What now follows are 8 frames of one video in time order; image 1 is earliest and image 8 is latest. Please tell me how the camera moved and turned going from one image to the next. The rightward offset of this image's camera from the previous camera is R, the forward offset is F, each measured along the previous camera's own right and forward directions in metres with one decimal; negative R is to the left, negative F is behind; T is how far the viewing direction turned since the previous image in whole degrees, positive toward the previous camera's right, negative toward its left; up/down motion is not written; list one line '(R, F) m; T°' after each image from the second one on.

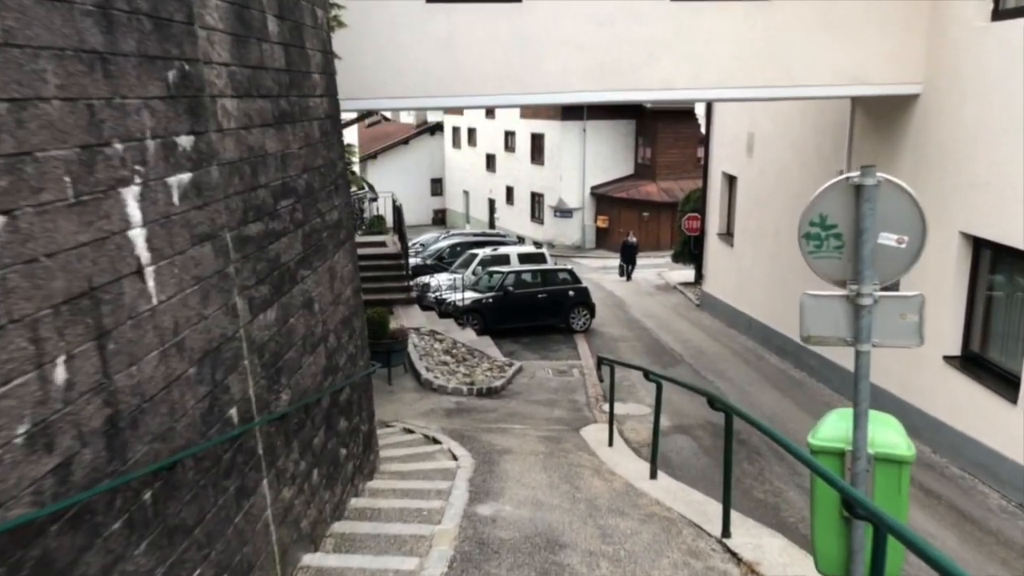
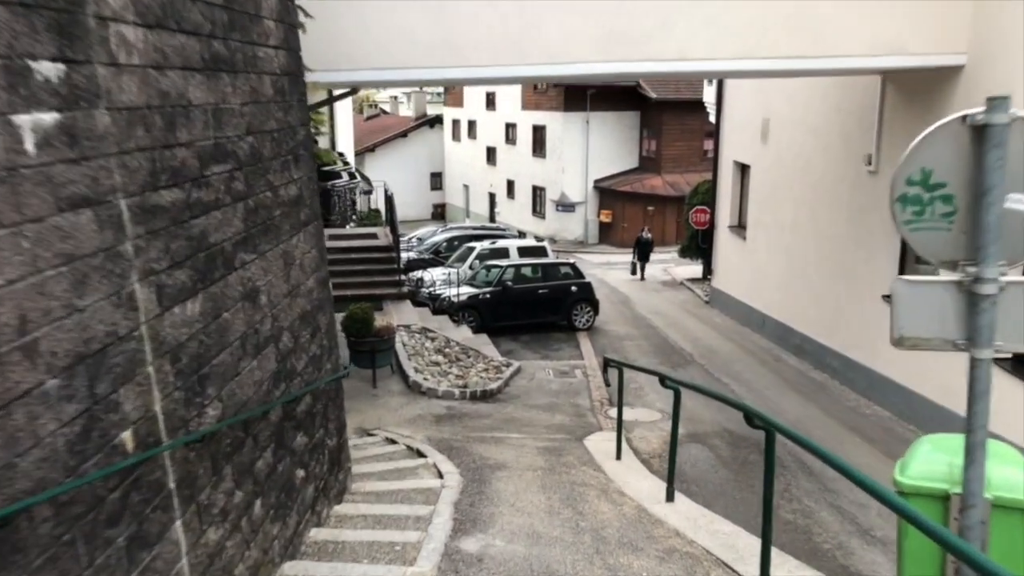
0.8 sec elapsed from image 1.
(+0.1, +1.0) m; 0°
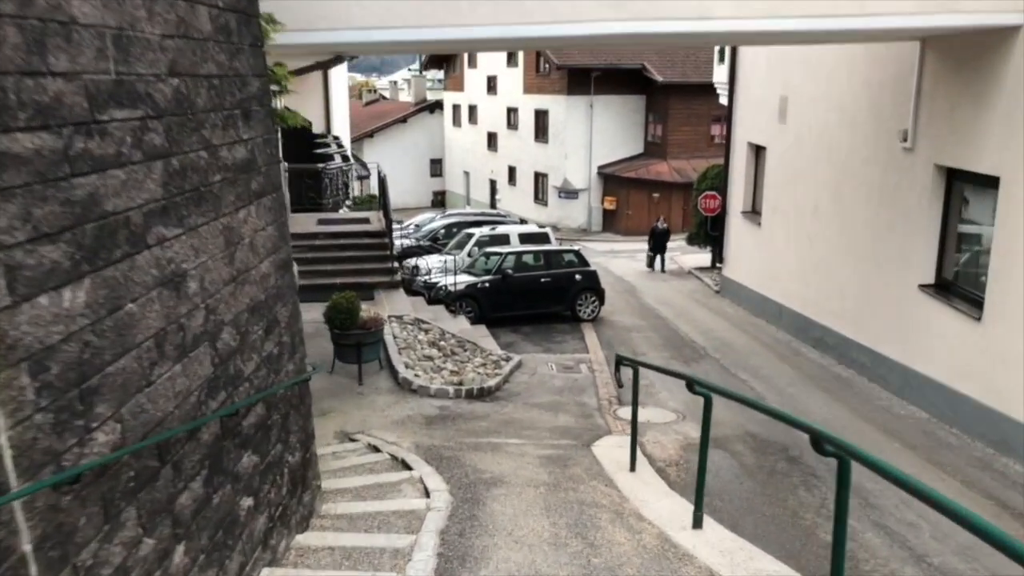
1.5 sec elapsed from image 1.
(0.0, +1.0) m; 0°
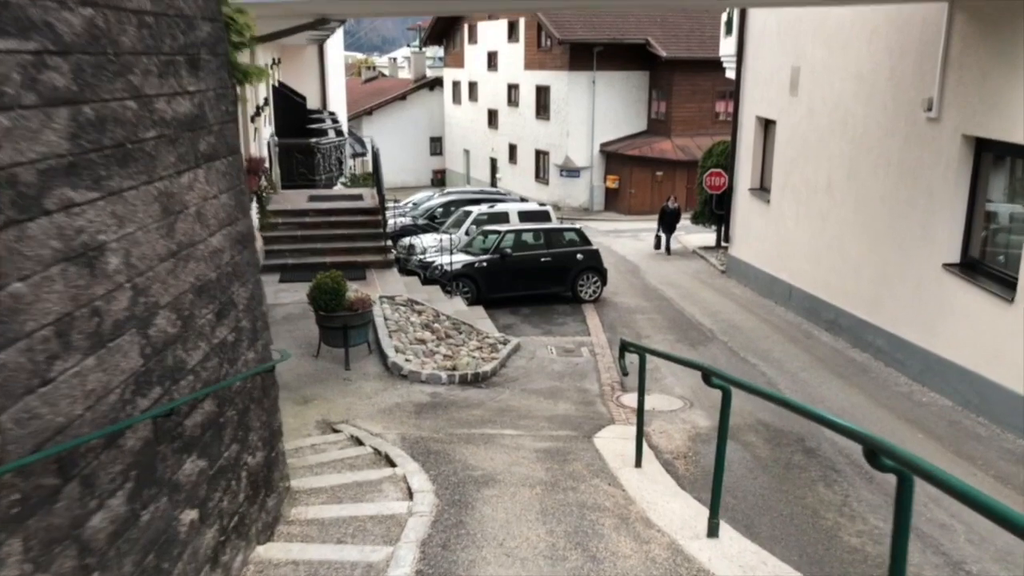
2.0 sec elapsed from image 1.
(+0.1, +0.6) m; 0°
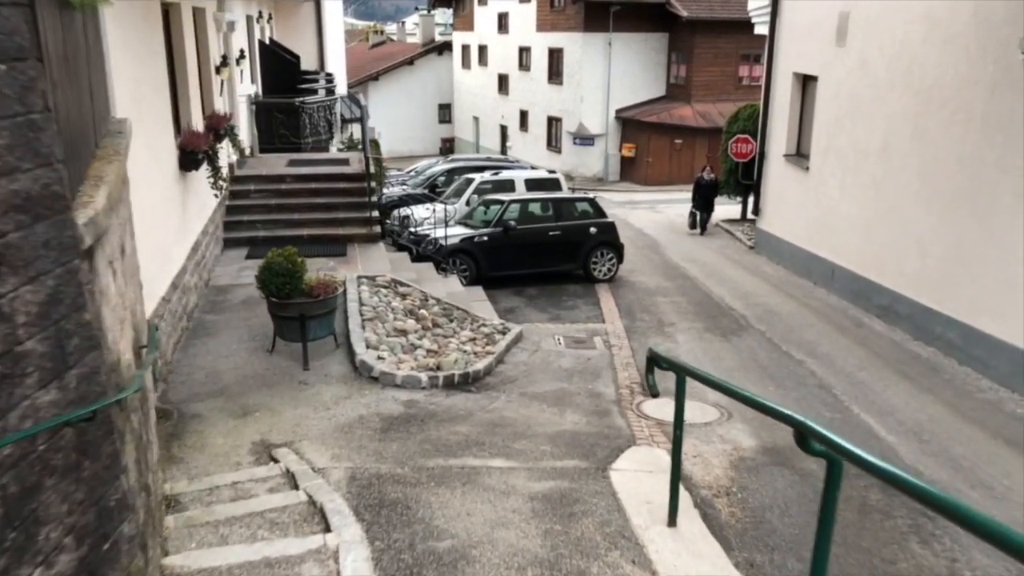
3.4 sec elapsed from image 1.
(+0.1, +1.7) m; -1°
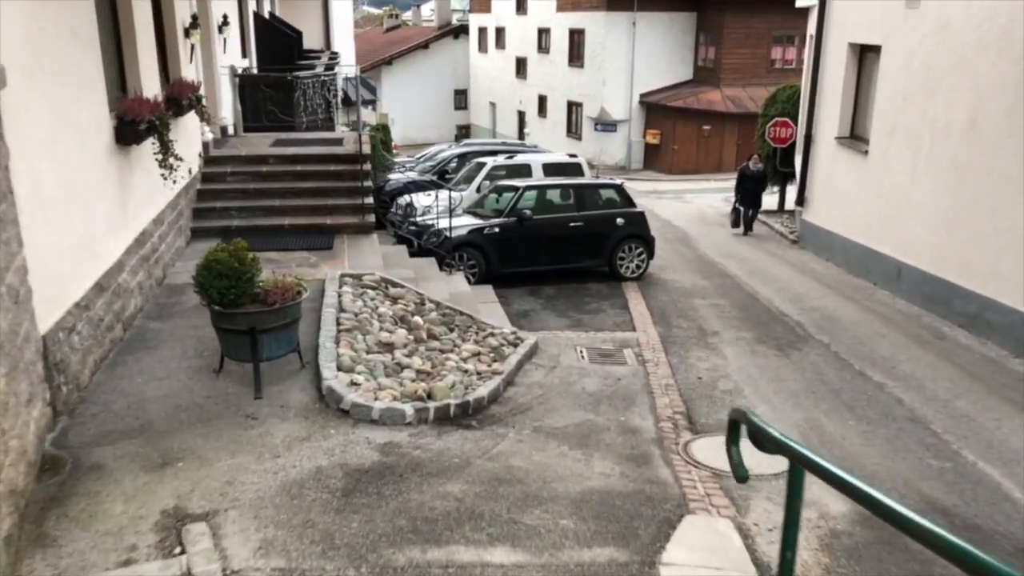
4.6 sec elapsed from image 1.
(0.0, +1.7) m; -1°
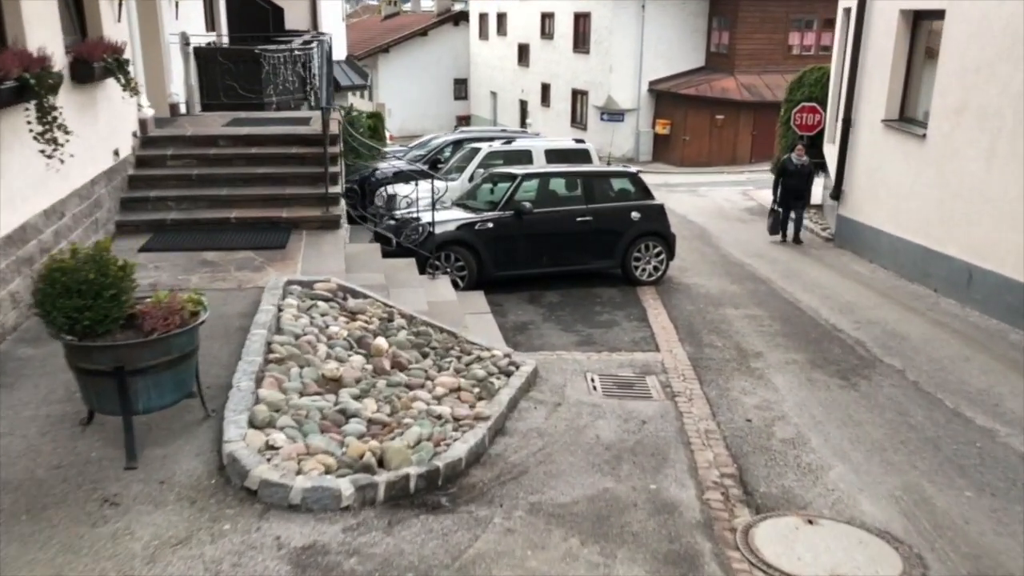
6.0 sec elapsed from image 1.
(+0.1, +1.8) m; 0°
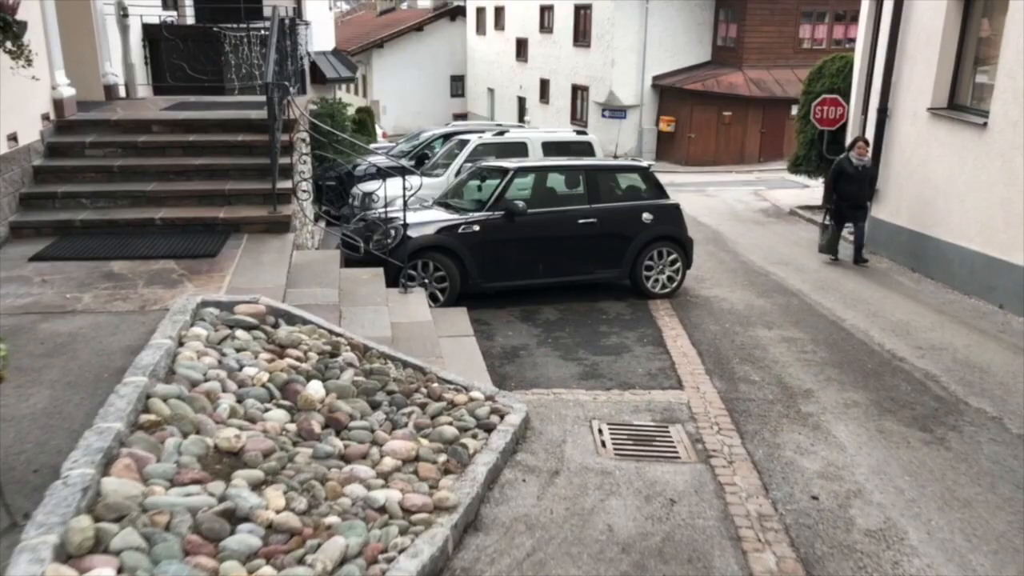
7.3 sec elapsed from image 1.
(+0.1, +1.5) m; 0°
